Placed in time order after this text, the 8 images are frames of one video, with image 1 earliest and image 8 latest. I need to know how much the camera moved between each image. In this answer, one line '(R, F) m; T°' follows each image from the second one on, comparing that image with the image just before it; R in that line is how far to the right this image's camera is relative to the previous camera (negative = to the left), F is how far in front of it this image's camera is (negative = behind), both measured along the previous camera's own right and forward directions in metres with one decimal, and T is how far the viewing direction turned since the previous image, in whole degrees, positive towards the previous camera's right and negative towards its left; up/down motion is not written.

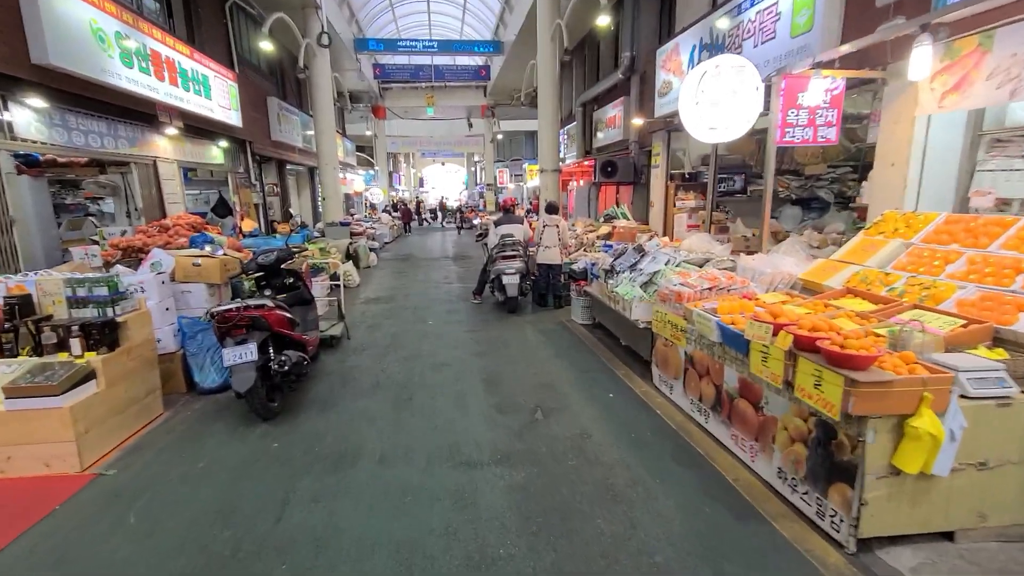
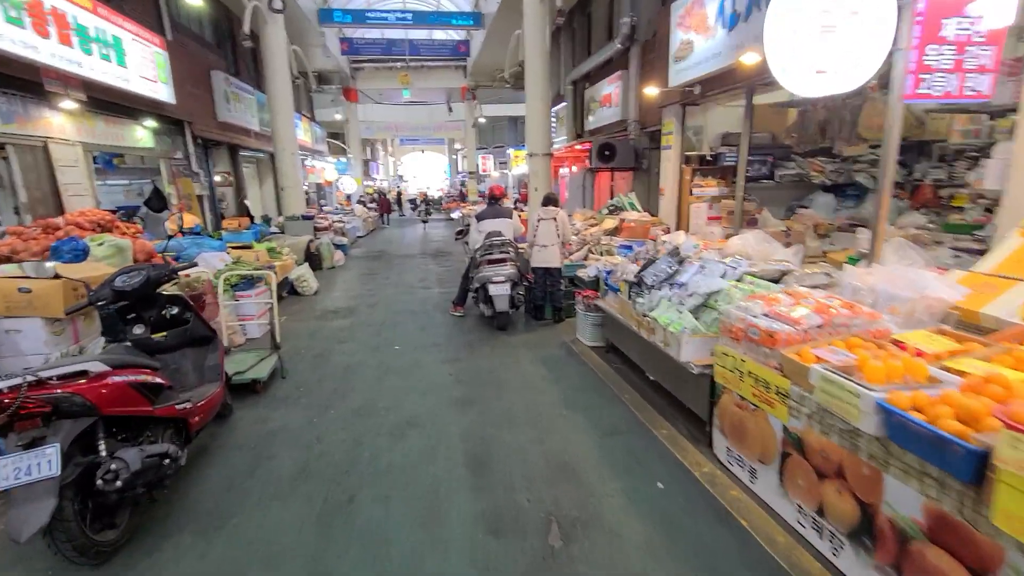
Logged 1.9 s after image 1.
(-0.1, +1.3) m; +2°
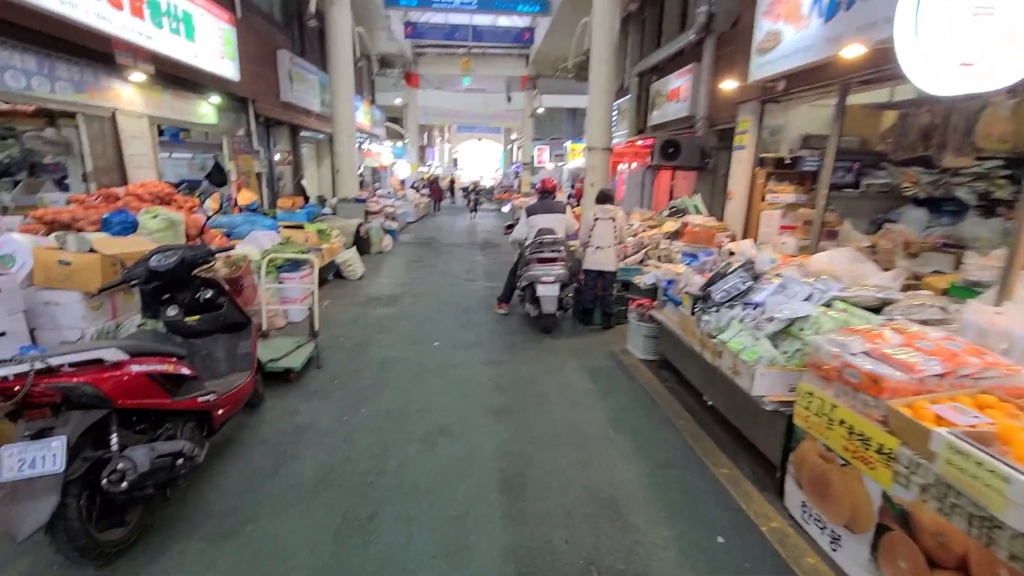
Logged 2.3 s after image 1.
(0.0, +0.3) m; -5°
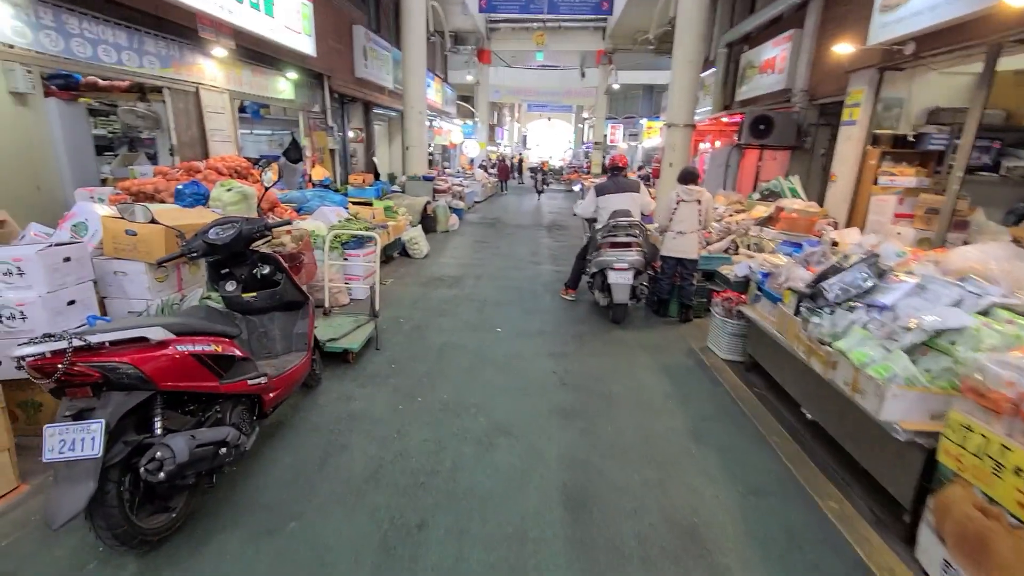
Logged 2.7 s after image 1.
(0.0, +0.3) m; -7°
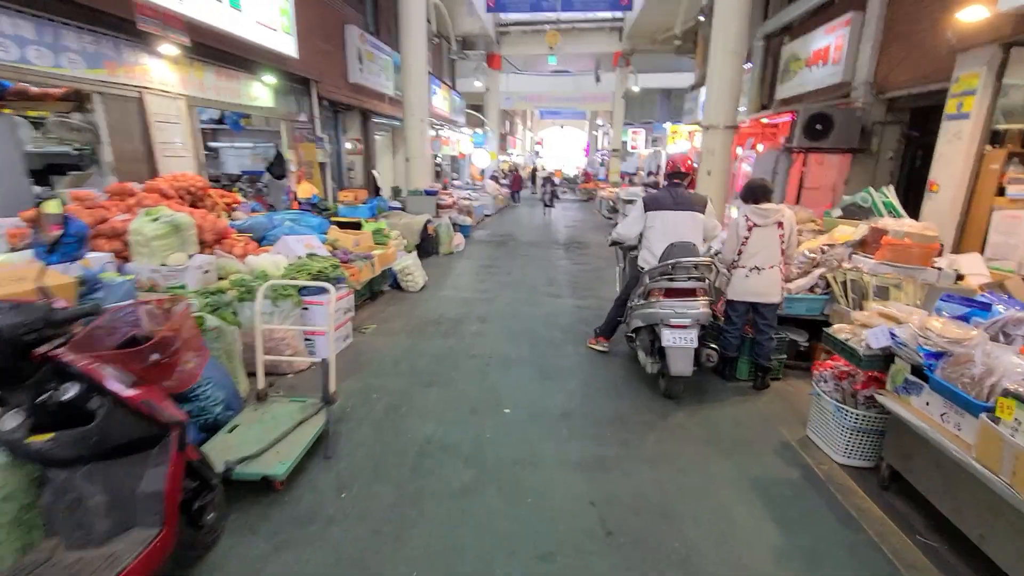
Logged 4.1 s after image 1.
(0.0, +1.2) m; -2°
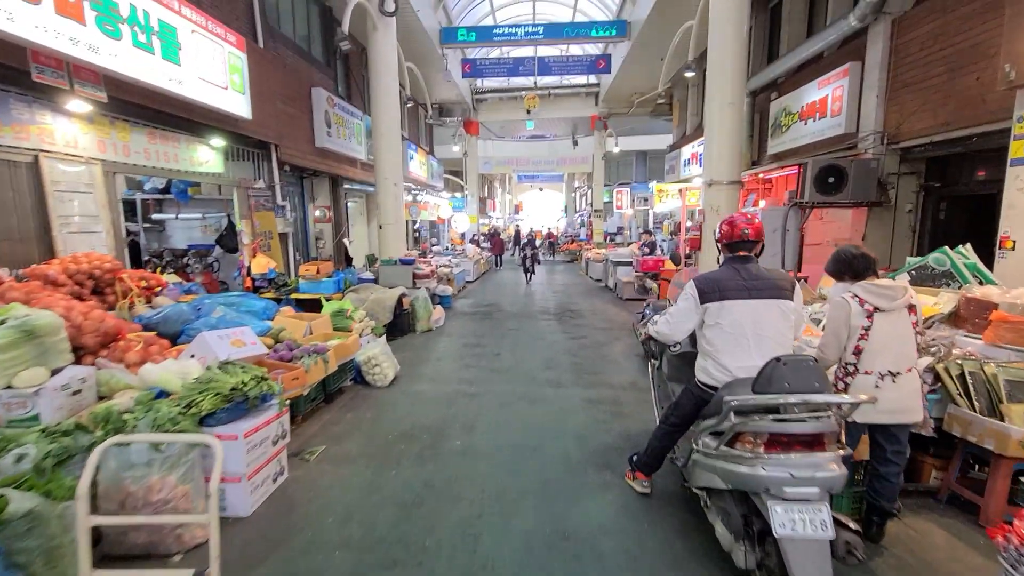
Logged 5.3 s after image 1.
(-0.1, +1.0) m; +2°
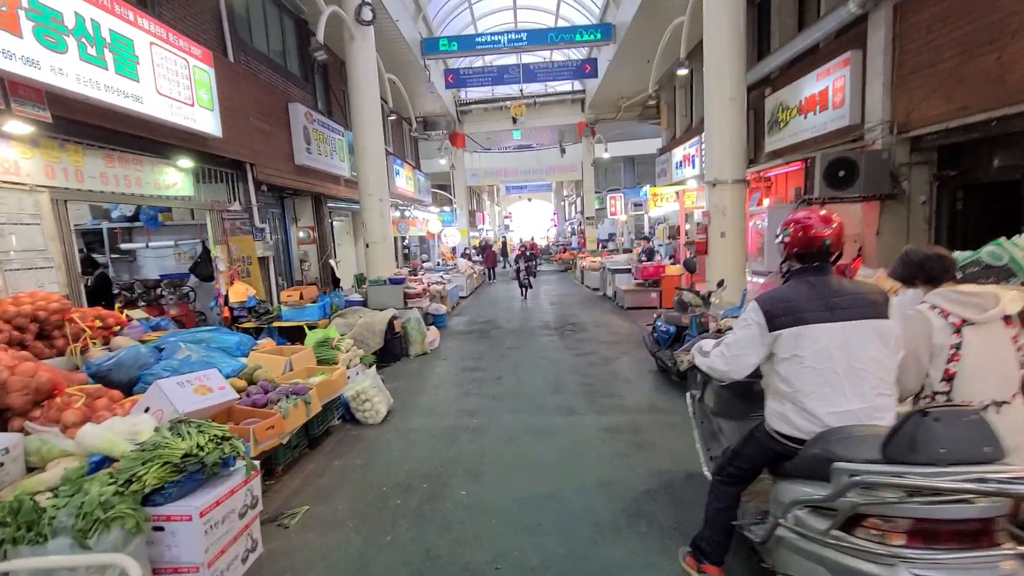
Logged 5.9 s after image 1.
(-0.1, +0.4) m; +1°
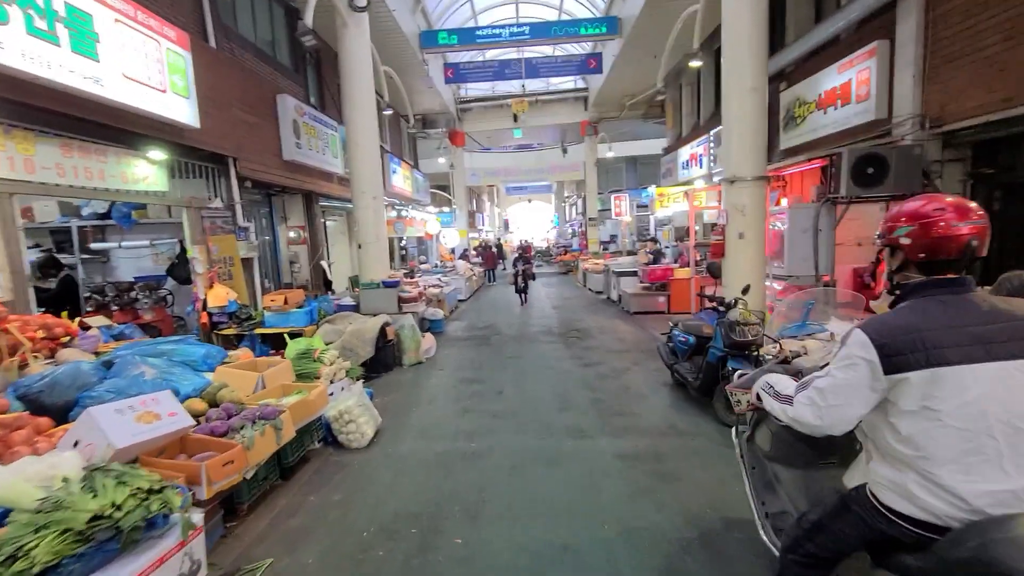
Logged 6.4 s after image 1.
(0.0, +0.5) m; 0°
